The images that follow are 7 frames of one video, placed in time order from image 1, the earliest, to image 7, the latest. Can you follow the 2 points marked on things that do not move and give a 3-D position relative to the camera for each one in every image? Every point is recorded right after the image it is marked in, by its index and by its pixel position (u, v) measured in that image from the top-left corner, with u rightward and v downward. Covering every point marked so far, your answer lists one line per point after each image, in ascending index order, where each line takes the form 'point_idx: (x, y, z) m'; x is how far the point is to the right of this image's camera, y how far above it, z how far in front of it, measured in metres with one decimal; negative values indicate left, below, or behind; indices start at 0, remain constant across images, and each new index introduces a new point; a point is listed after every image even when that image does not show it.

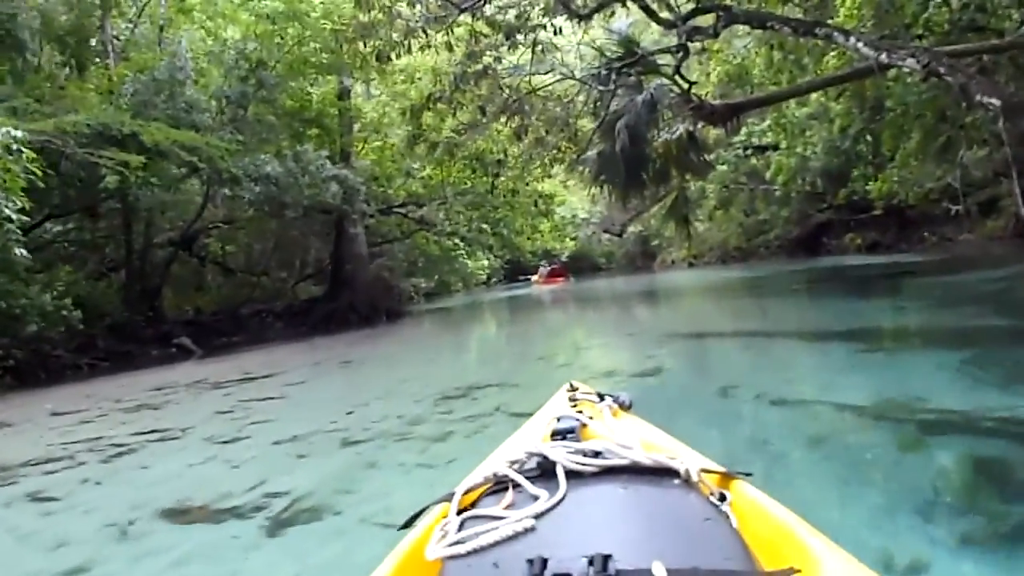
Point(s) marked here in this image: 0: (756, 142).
0: (+4.2, +2.5, +18.6) m
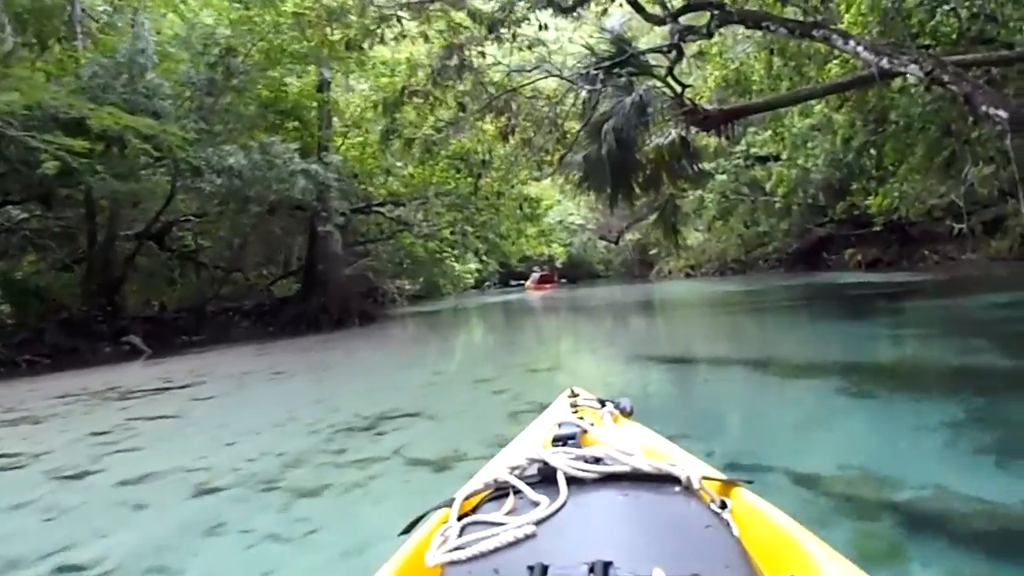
0: (+4.1, +2.3, +18.2) m
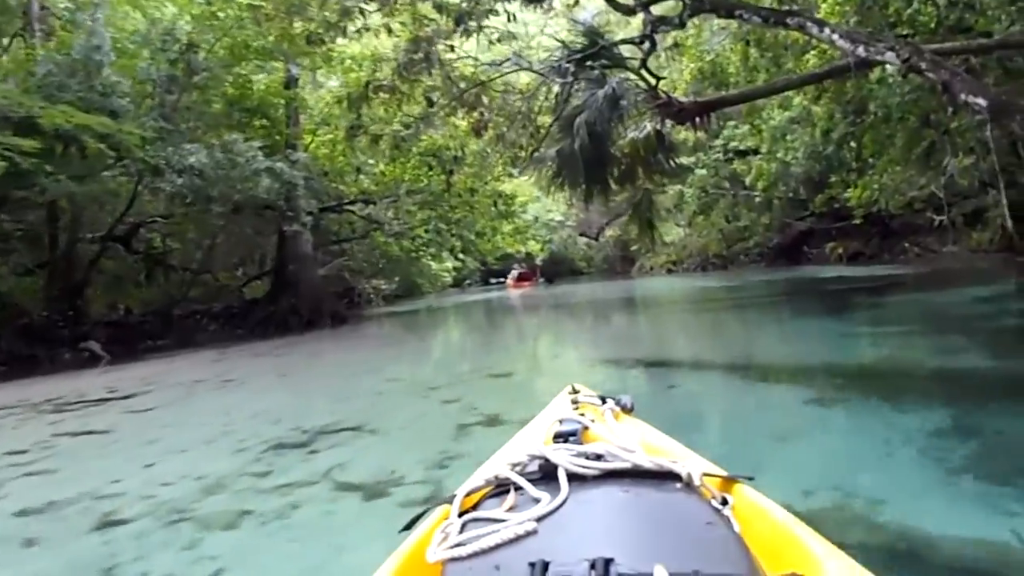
0: (+3.7, +2.4, +18.0) m
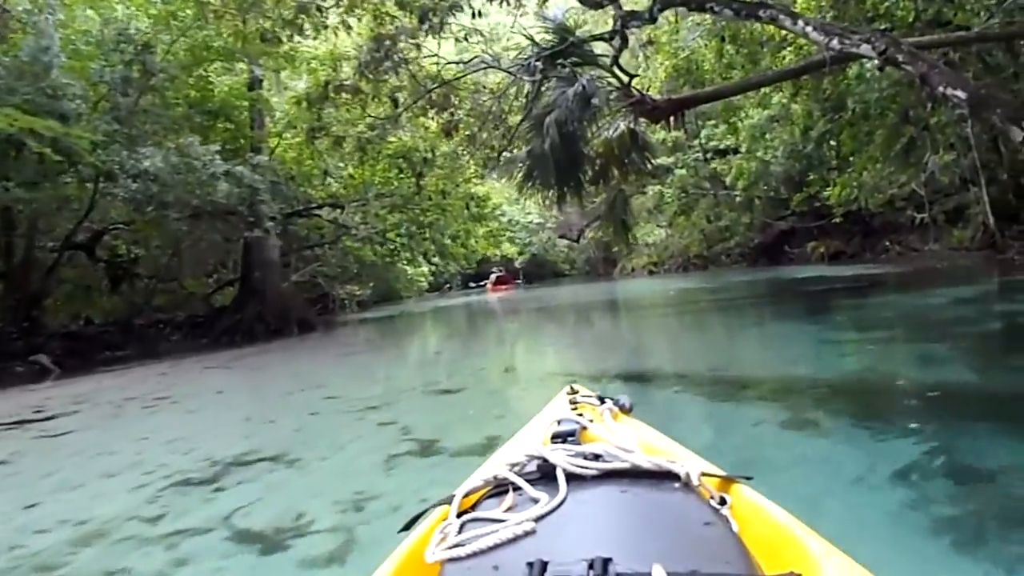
0: (+3.4, +2.4, +17.8) m
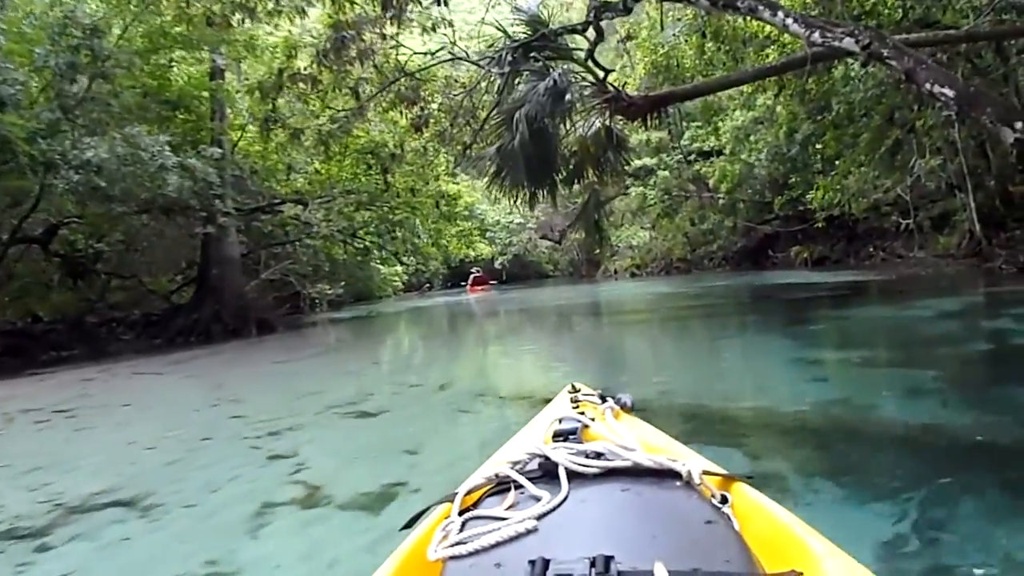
0: (+3.0, +2.3, +17.5) m
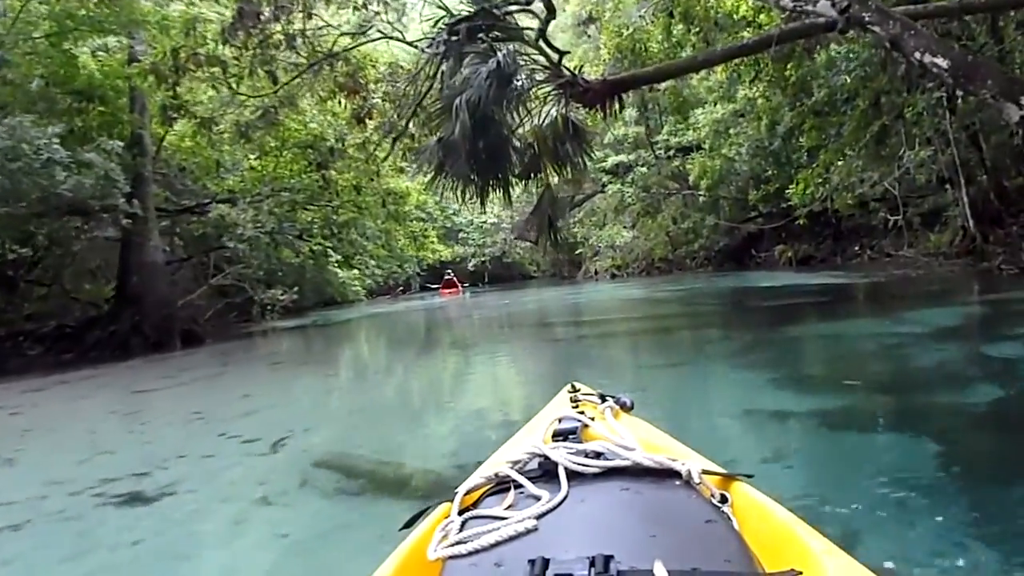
0: (+2.6, +2.3, +16.7) m
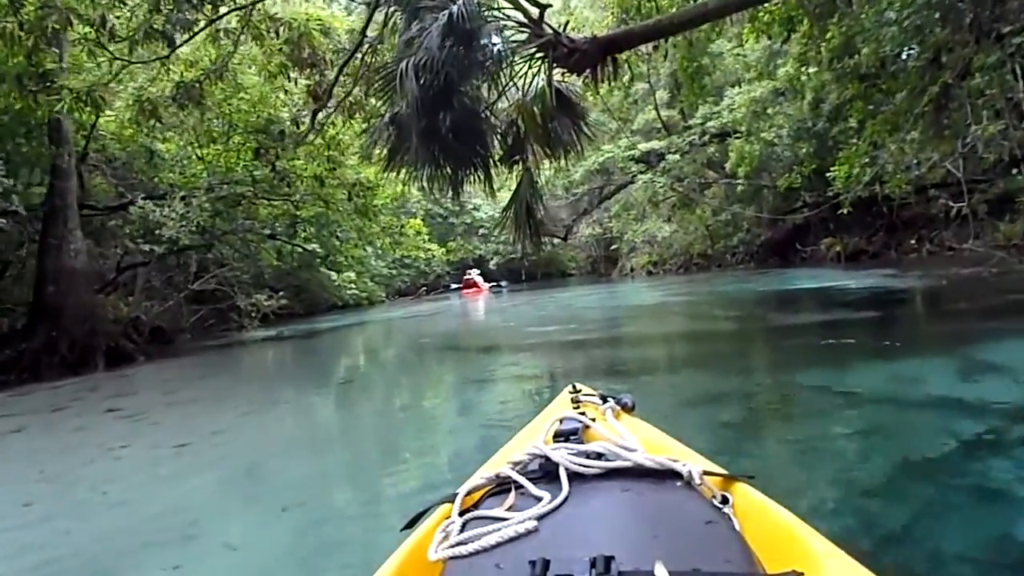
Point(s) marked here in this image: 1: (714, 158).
0: (+2.8, +2.3, +15.2) m
1: (+3.1, +2.0, +16.5) m
